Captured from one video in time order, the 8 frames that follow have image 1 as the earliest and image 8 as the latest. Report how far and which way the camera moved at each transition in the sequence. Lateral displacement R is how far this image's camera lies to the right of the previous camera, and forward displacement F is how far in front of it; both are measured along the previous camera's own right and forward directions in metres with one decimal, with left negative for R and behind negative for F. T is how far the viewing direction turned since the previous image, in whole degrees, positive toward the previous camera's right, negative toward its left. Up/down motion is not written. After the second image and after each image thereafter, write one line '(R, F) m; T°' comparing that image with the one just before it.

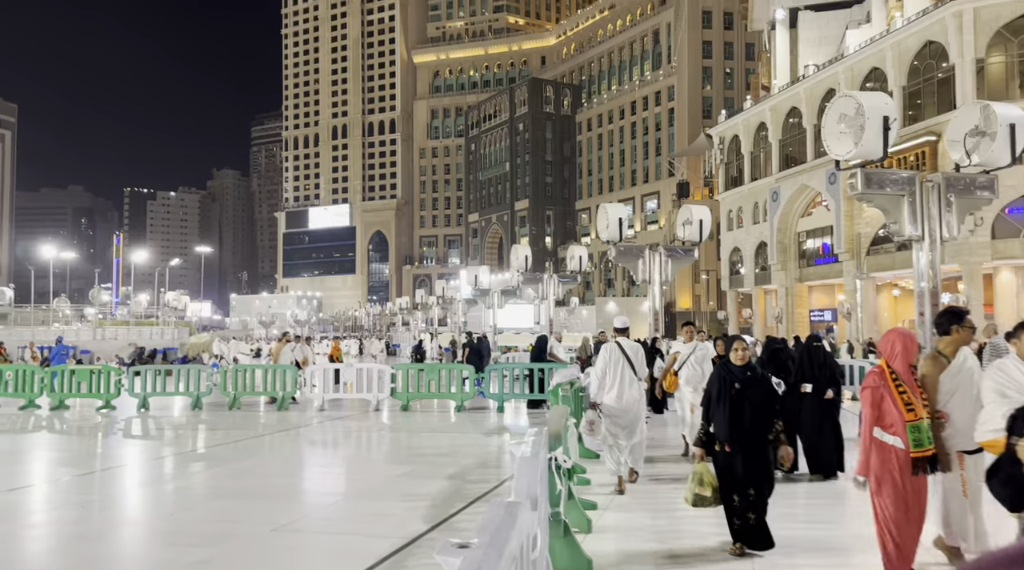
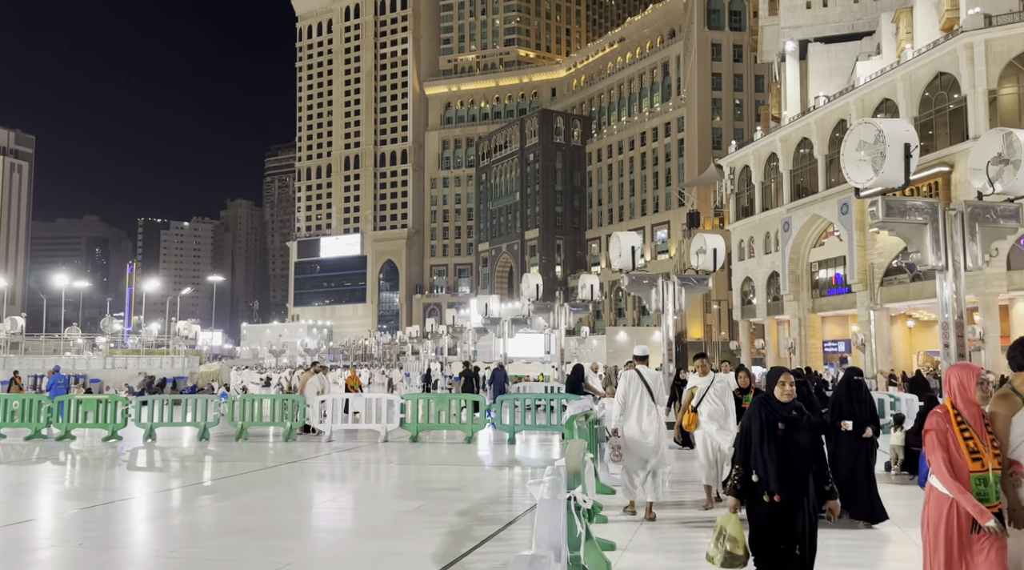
(-0.1, +0.2) m; -1°
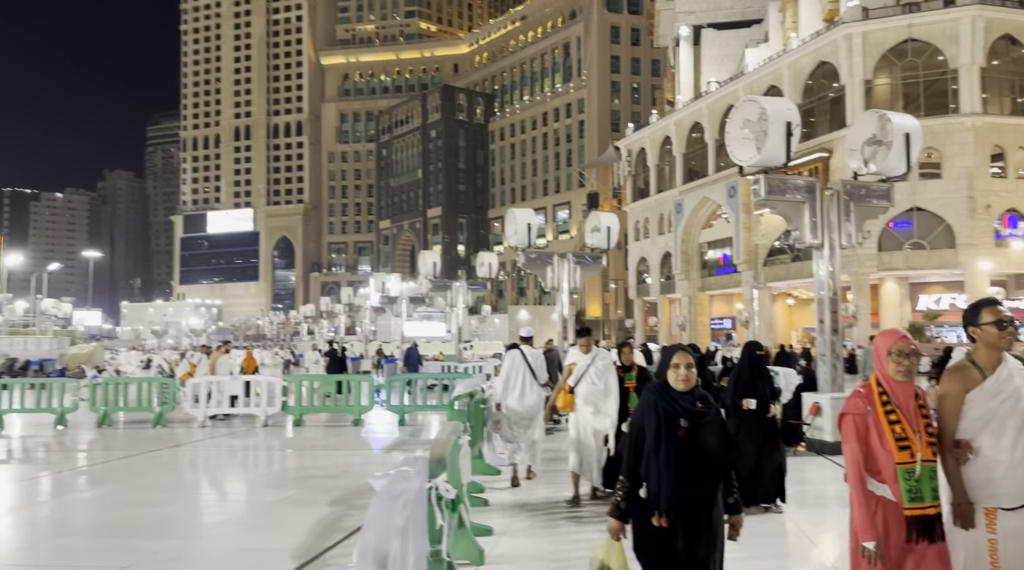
(+0.3, +0.5) m; +6°
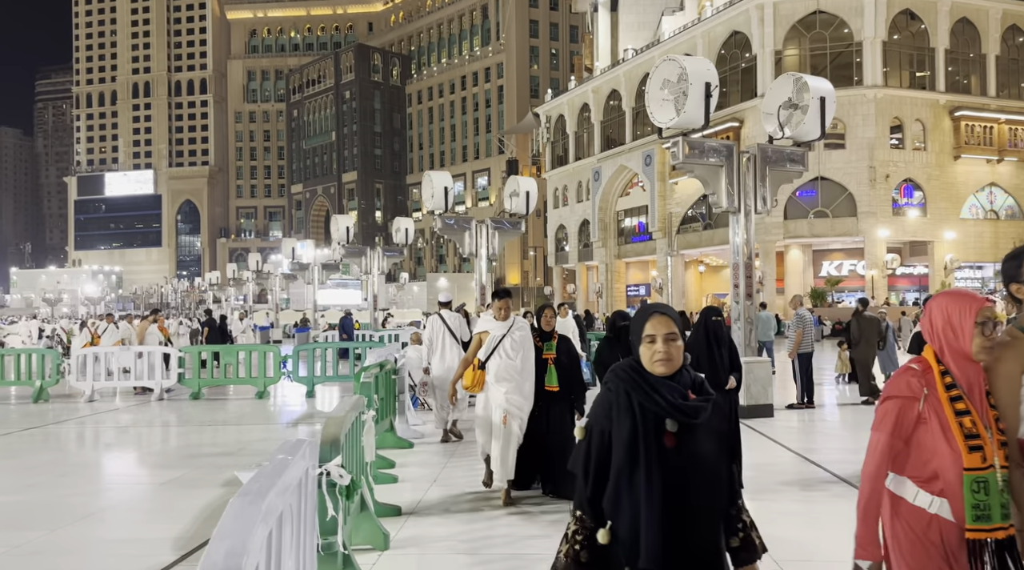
(+0.1, +0.6) m; +5°
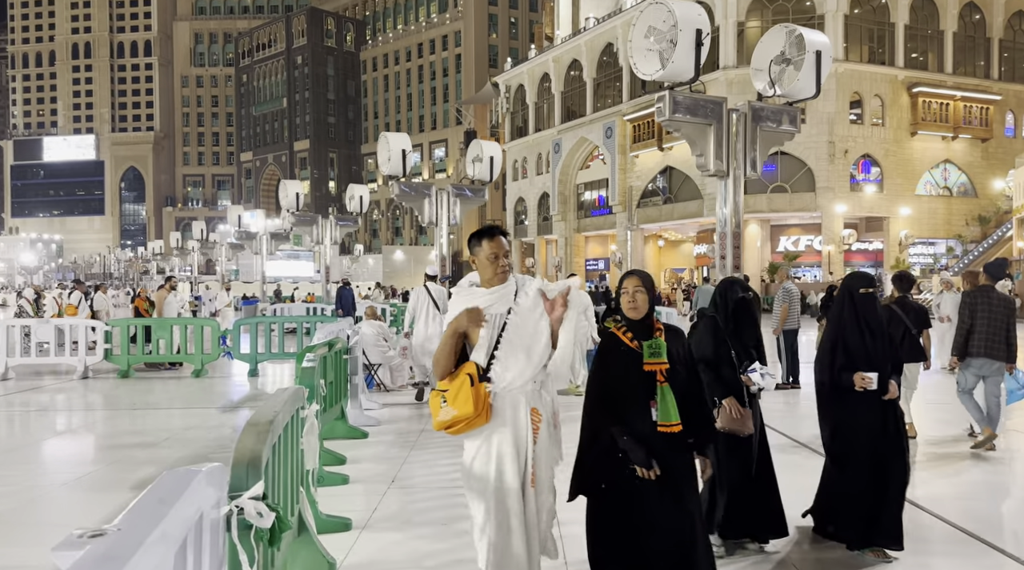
(-0.1, +1.3) m; +3°
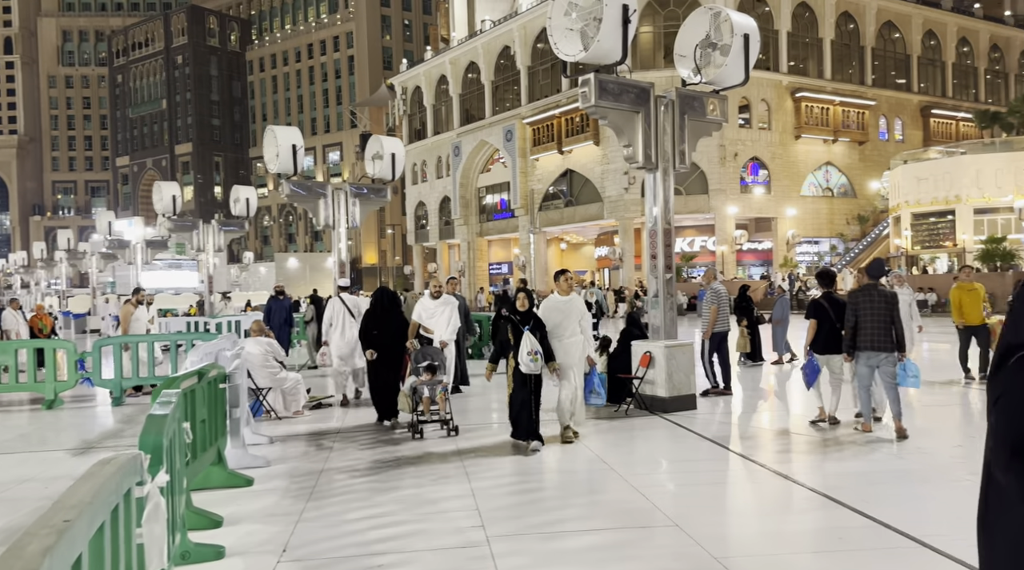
(-0.1, +1.6) m; +6°
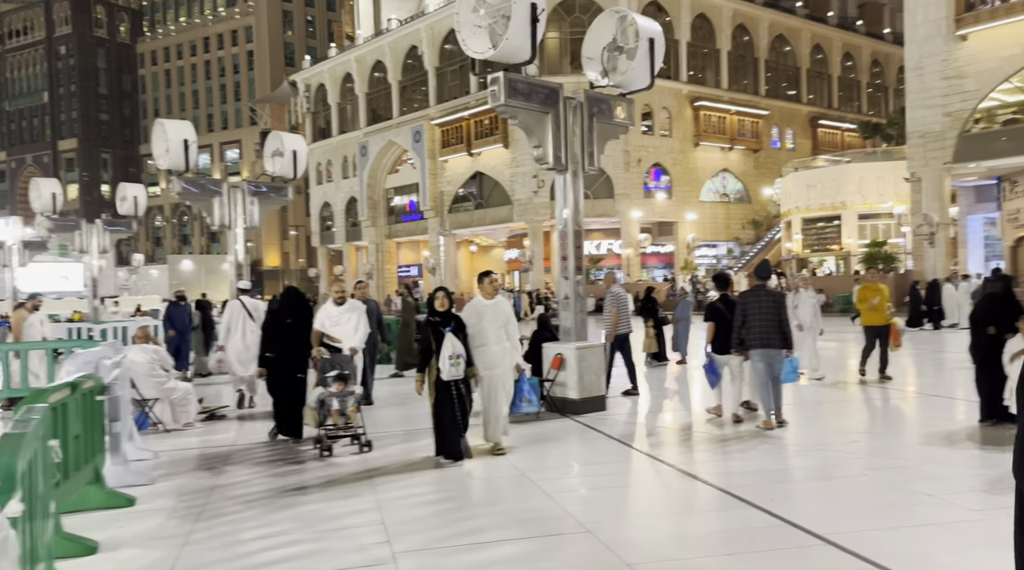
(0.0, +0.3) m; +6°
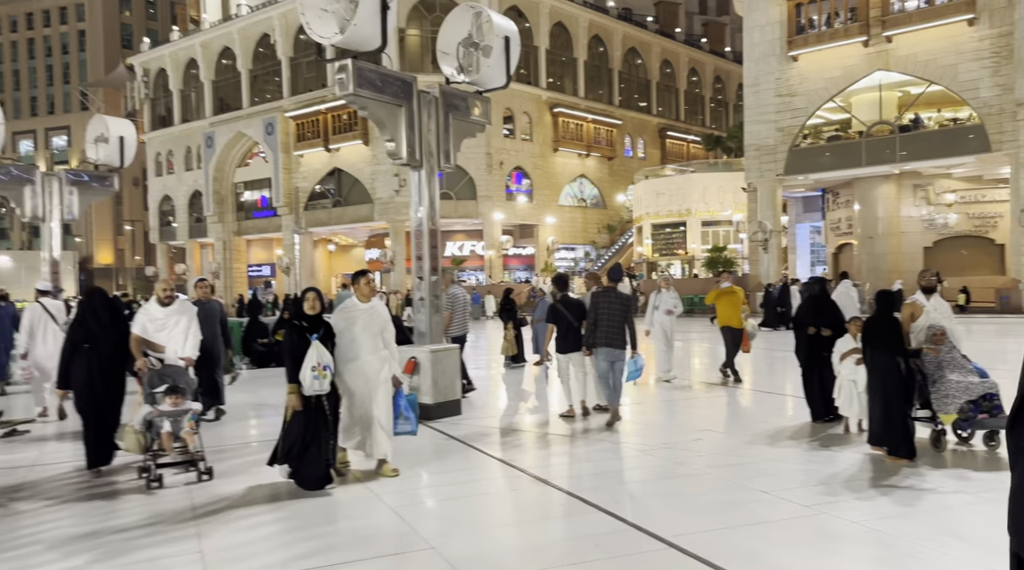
(+0.1, +0.5) m; +8°
